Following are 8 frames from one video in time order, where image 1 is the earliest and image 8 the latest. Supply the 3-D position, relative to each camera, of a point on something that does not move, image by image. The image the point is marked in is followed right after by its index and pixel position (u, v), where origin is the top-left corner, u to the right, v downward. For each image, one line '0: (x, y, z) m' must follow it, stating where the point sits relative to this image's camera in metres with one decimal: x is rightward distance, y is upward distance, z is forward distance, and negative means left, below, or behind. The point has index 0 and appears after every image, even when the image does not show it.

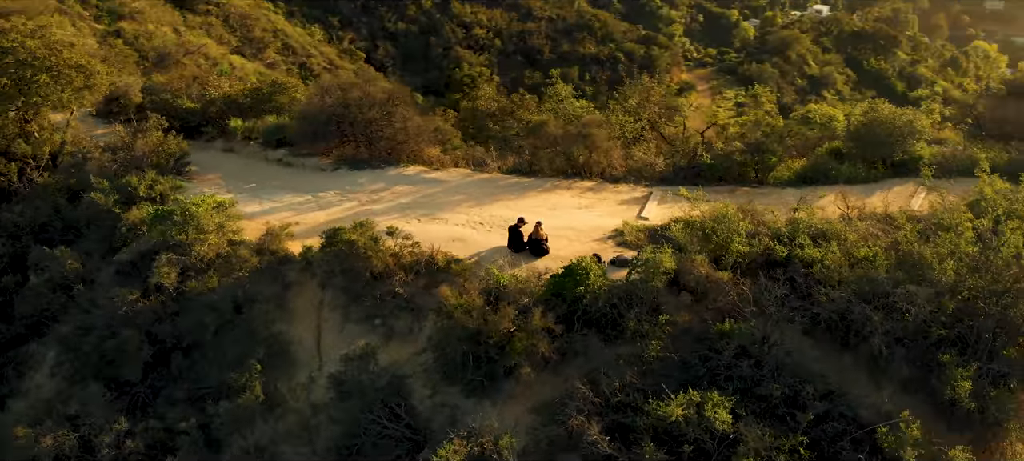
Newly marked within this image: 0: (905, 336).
0: (+4.8, -1.3, +11.0) m
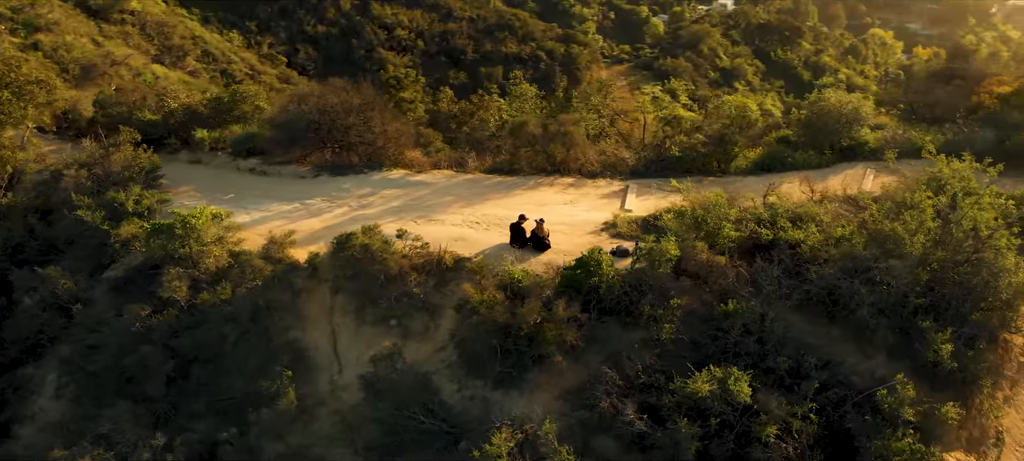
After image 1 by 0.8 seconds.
0: (+5.0, -1.0, +11.9) m
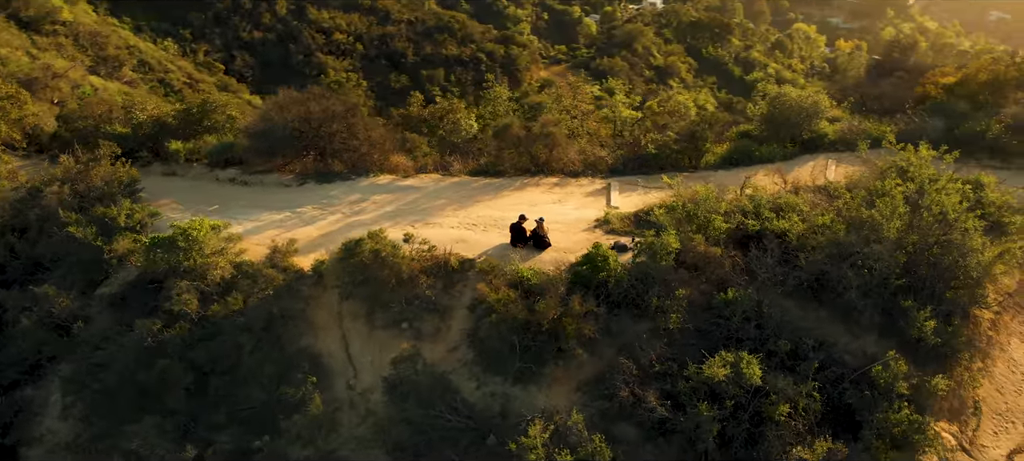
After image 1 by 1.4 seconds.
0: (+5.1, -0.8, +12.7) m
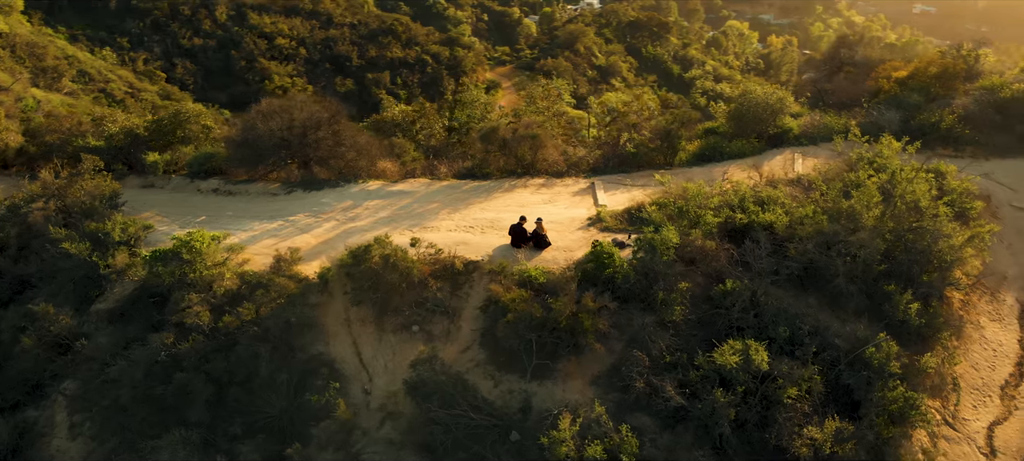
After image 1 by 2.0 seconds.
0: (+5.2, -0.6, +13.3) m
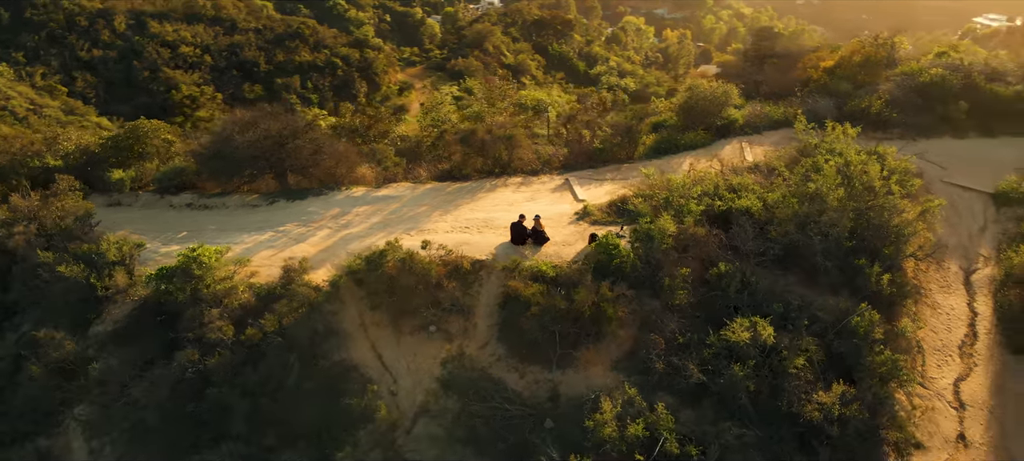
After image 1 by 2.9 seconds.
0: (+5.2, -0.3, +14.4) m
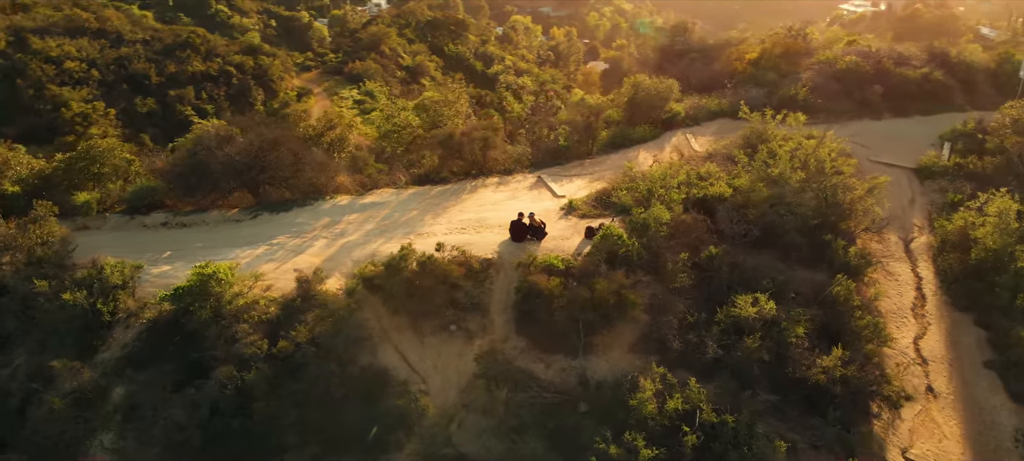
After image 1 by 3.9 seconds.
0: (+5.1, 0.0, +15.6) m
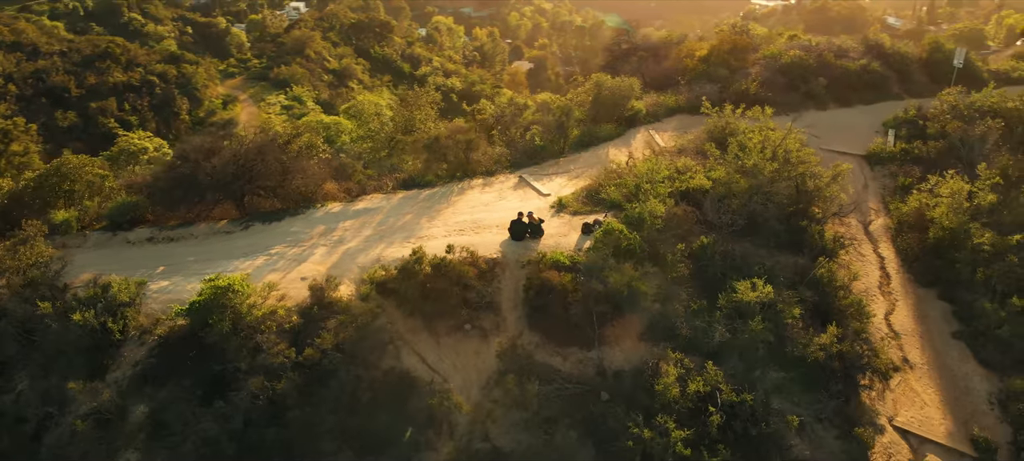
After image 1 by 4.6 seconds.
0: (+5.0, +0.3, +16.5) m
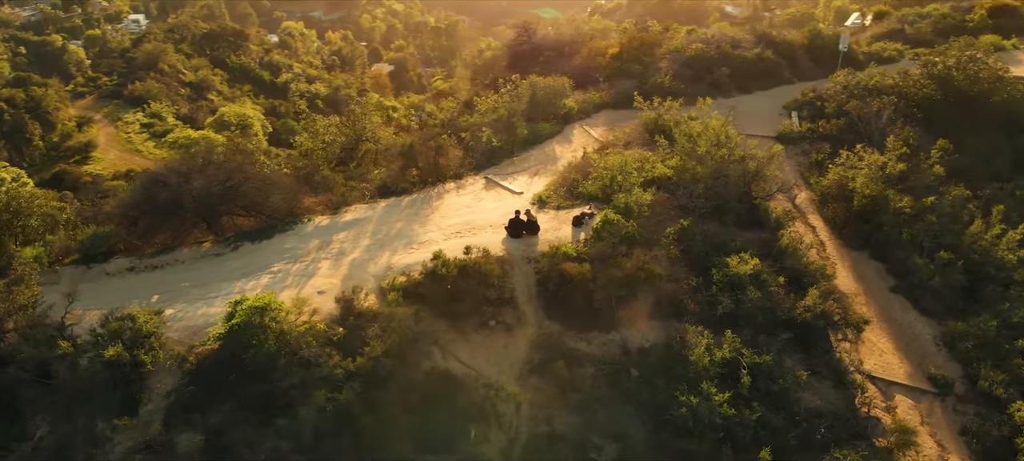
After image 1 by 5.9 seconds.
0: (+4.6, +0.7, +18.1) m
